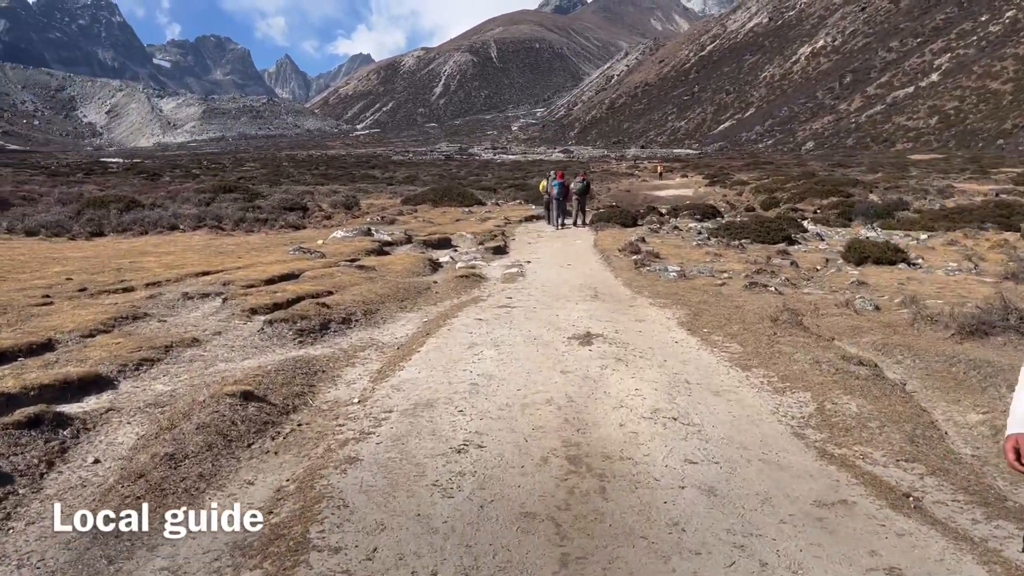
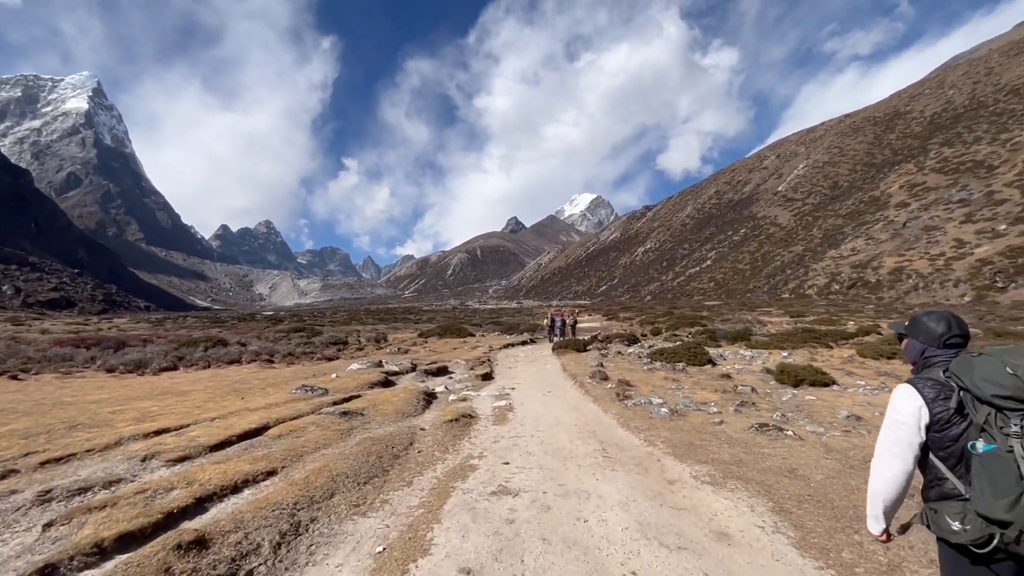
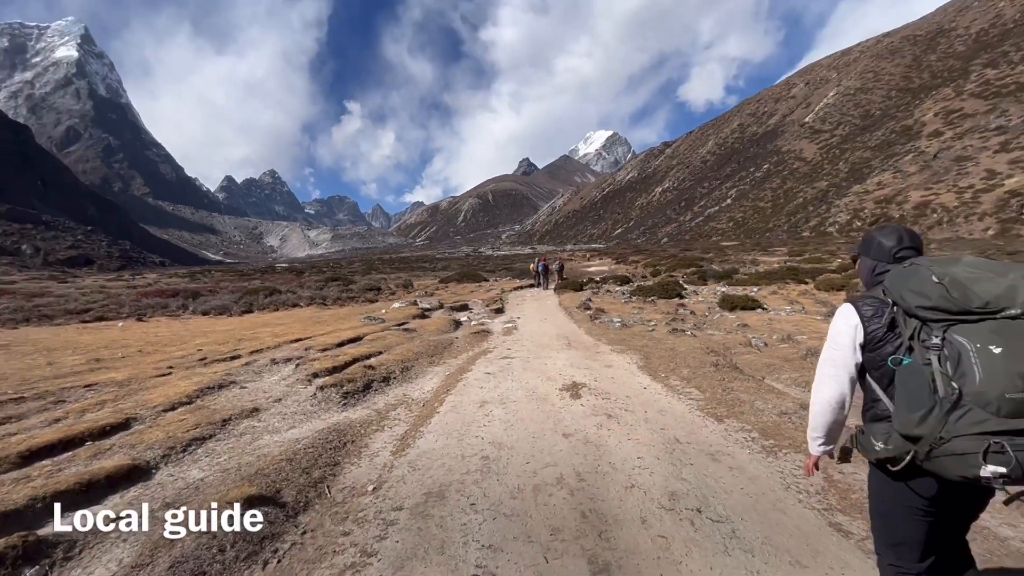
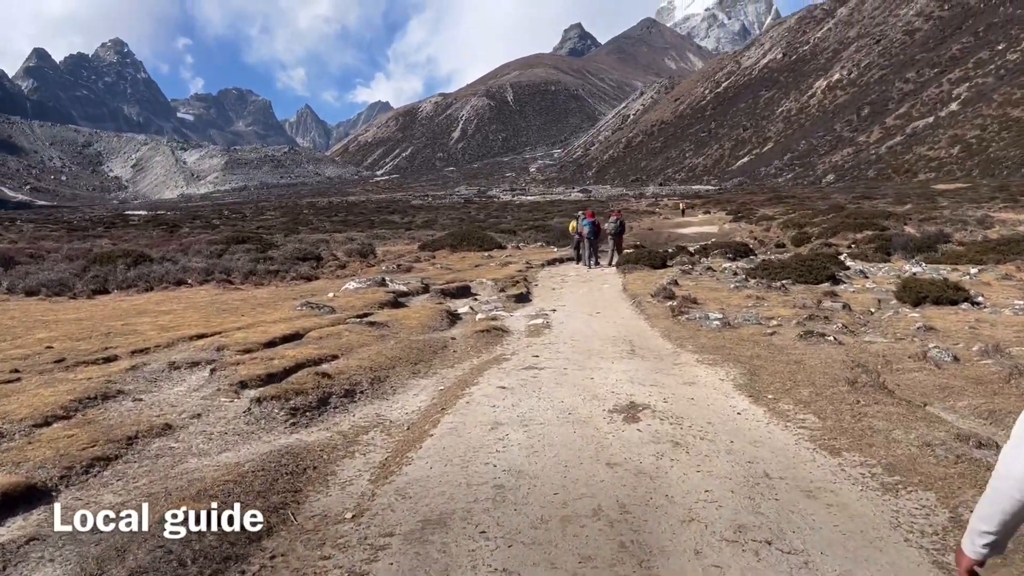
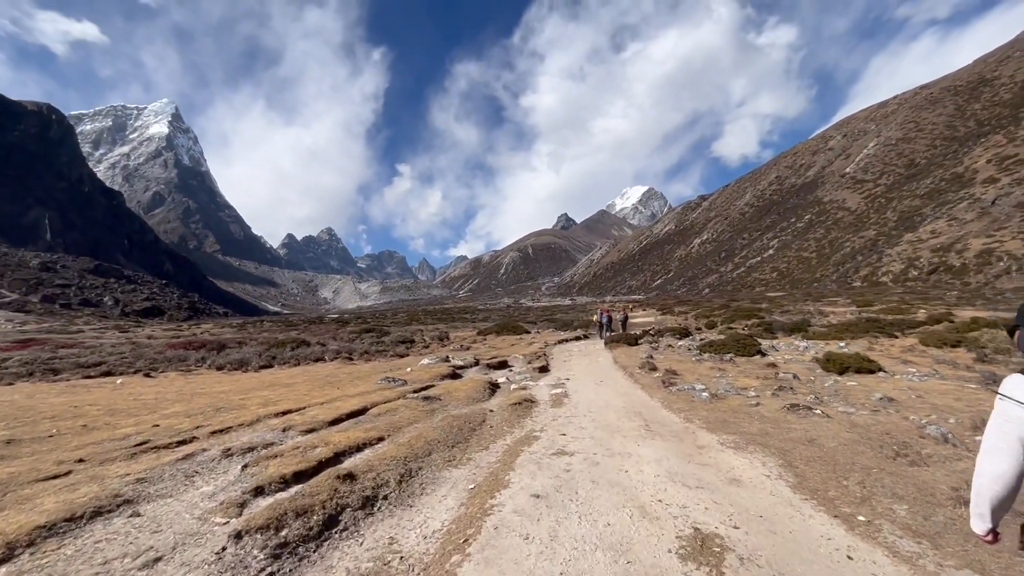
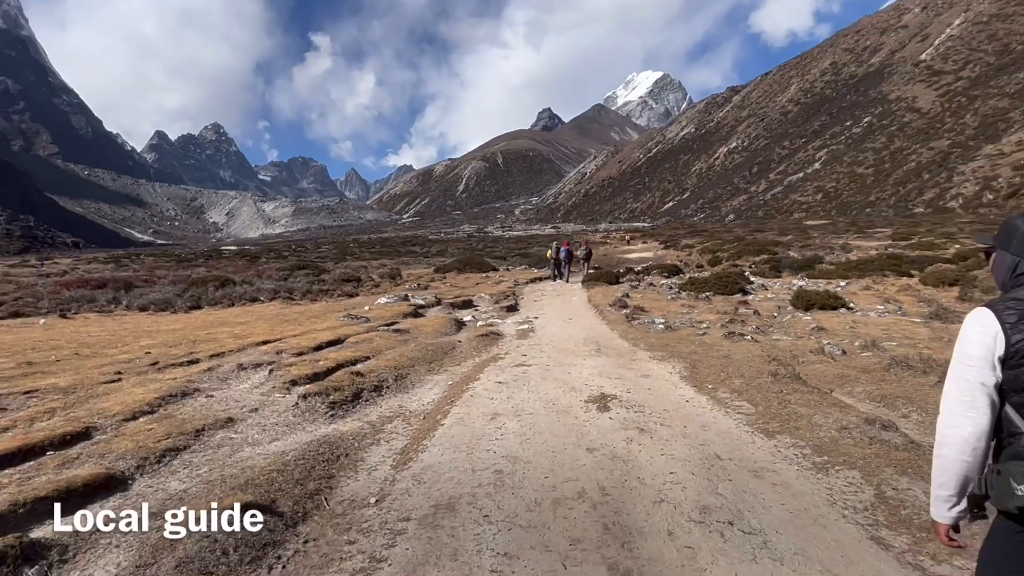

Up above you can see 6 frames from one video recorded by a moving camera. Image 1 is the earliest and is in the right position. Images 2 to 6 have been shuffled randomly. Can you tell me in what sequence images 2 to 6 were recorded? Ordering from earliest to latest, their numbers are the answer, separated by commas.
4, 6, 3, 5, 2
